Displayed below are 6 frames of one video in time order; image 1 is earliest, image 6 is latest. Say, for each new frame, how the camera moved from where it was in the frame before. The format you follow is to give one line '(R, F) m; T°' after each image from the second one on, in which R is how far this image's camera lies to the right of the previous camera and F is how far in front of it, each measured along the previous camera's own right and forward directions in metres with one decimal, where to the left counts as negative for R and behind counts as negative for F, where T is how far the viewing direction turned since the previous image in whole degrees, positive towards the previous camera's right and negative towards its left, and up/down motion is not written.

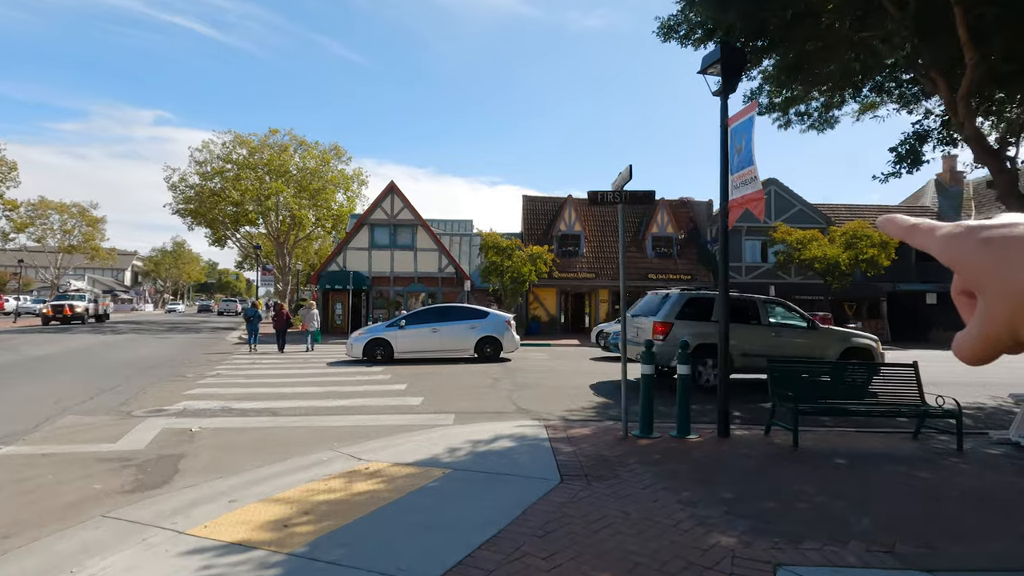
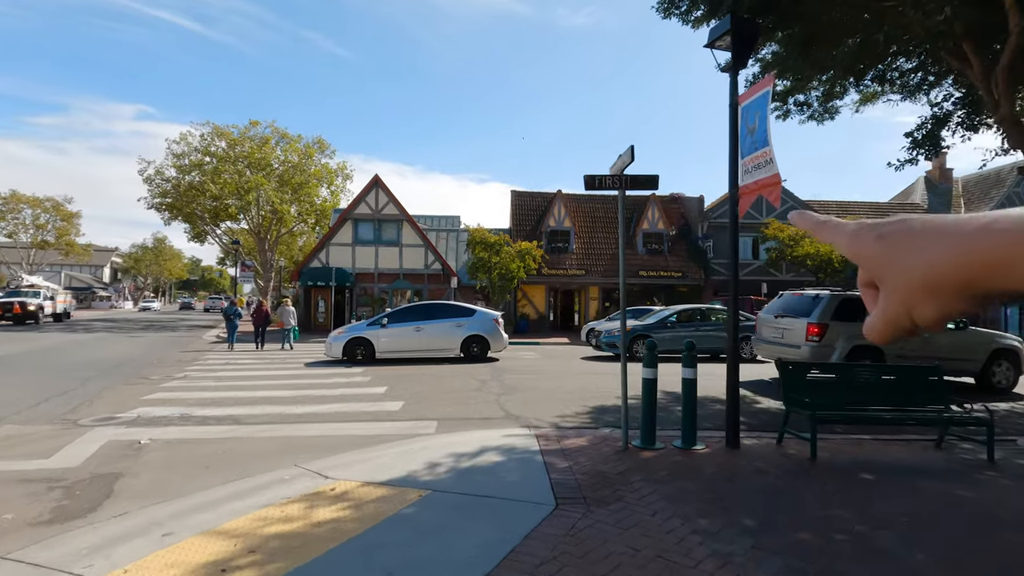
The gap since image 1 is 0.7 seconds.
(0.0, +0.7) m; +1°
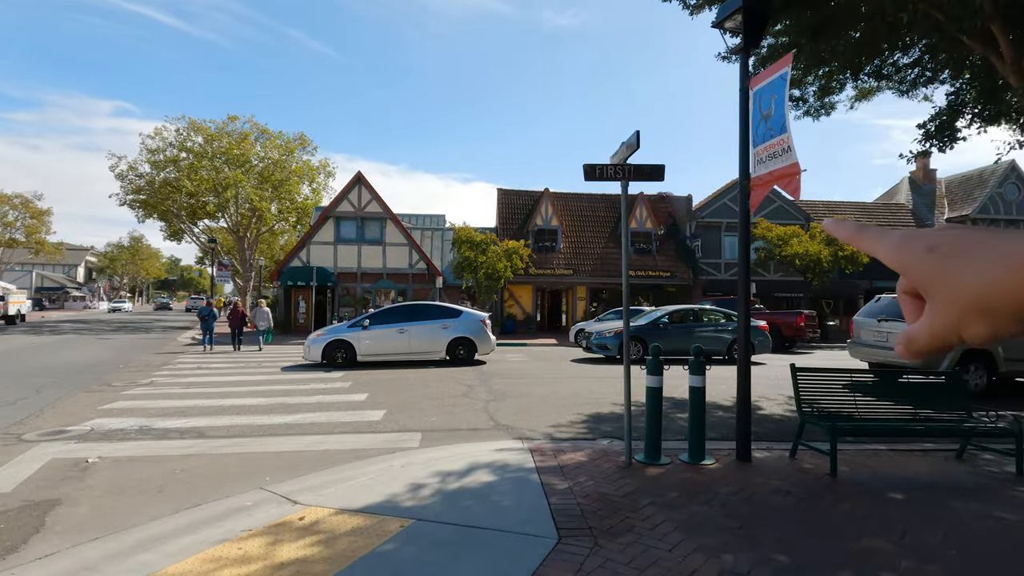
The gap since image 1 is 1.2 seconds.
(-0.1, +0.6) m; +2°
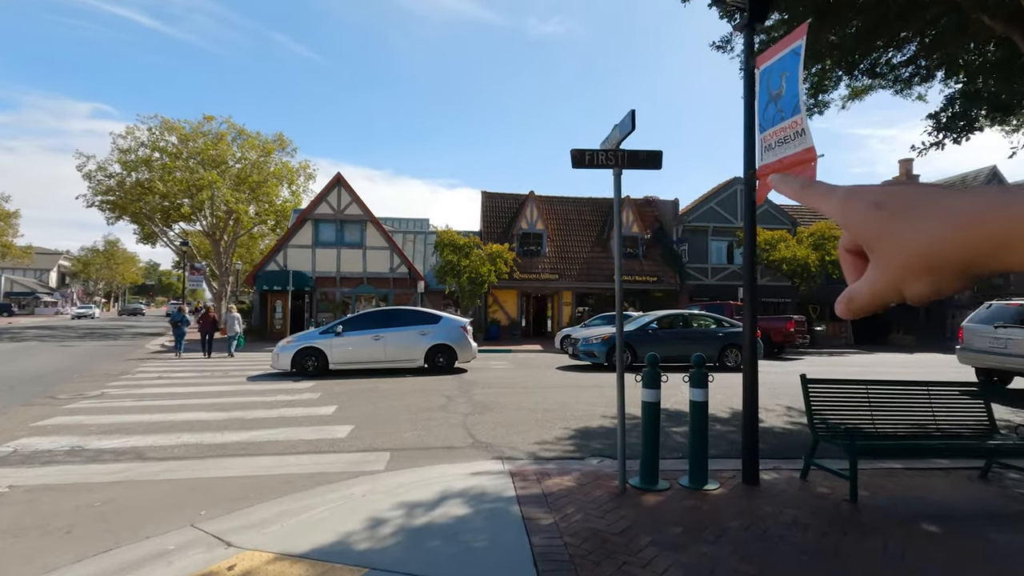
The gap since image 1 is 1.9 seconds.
(+0.1, +0.7) m; +2°
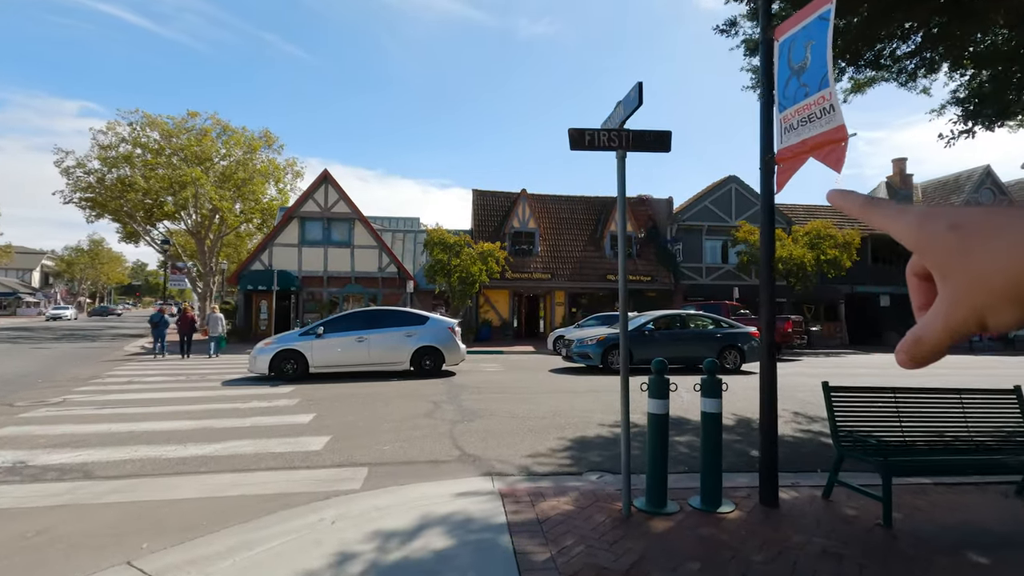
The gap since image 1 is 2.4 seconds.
(0.0, +0.6) m; +1°
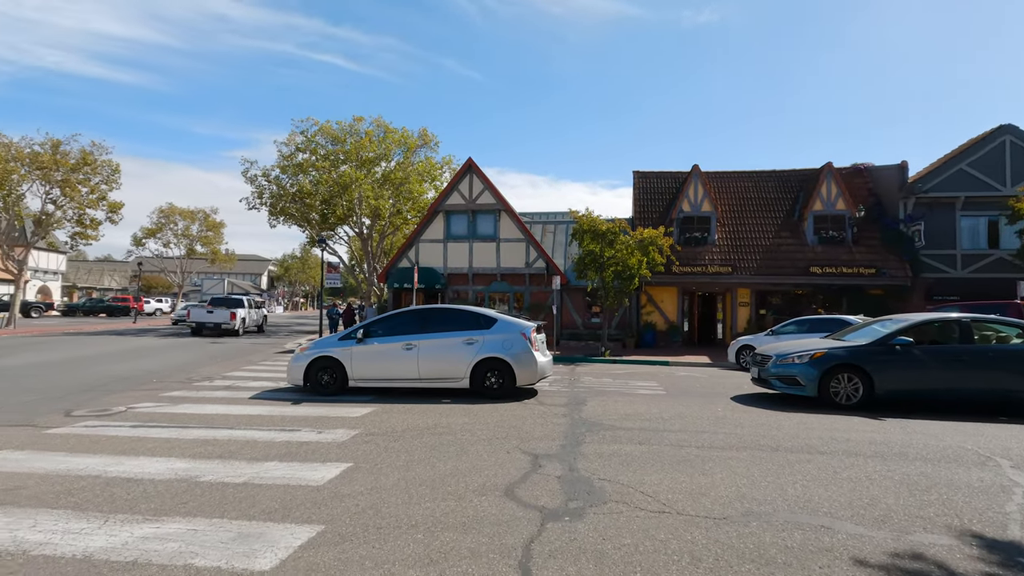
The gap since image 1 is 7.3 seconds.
(+0.2, +3.9) m; -18°
